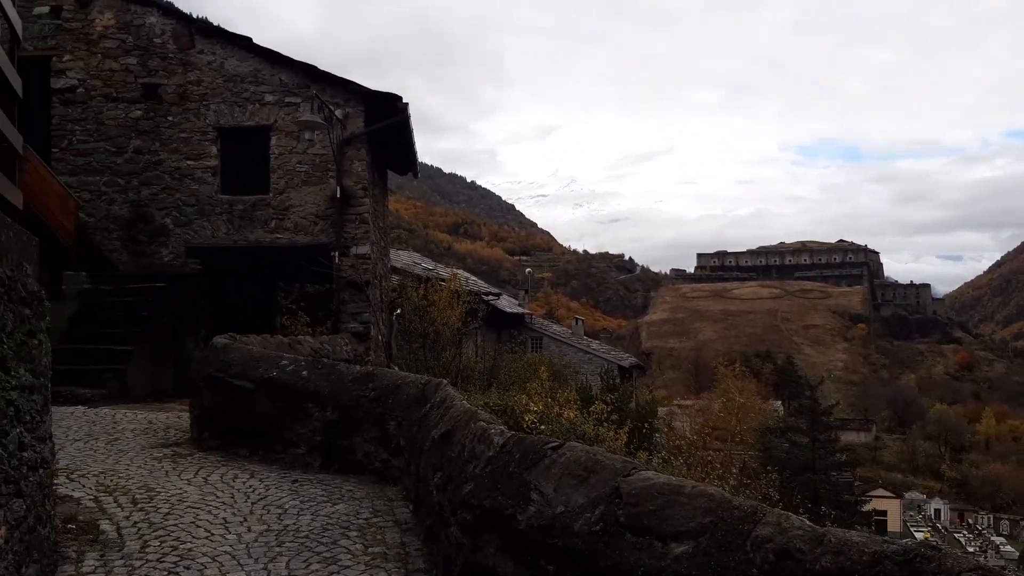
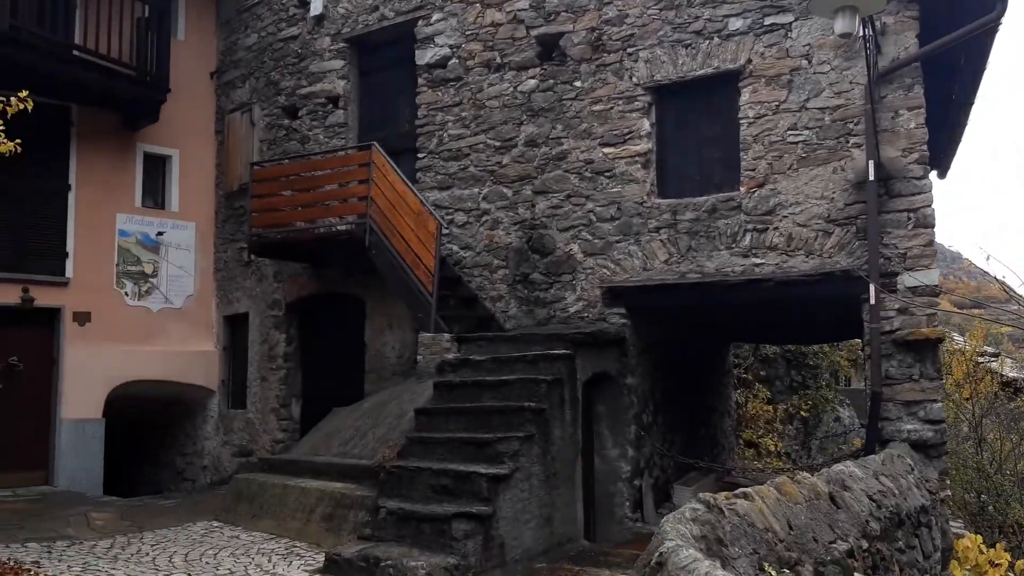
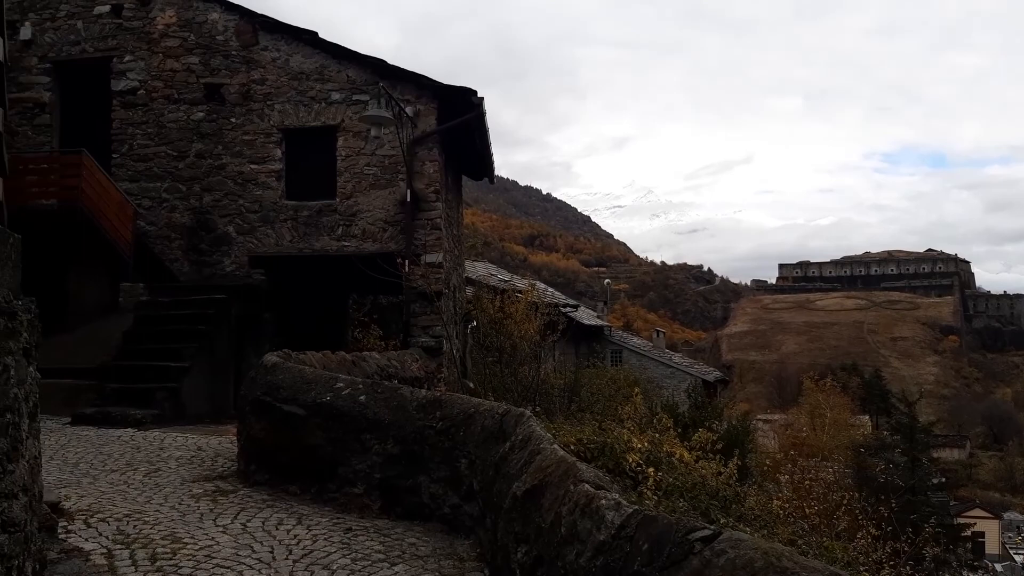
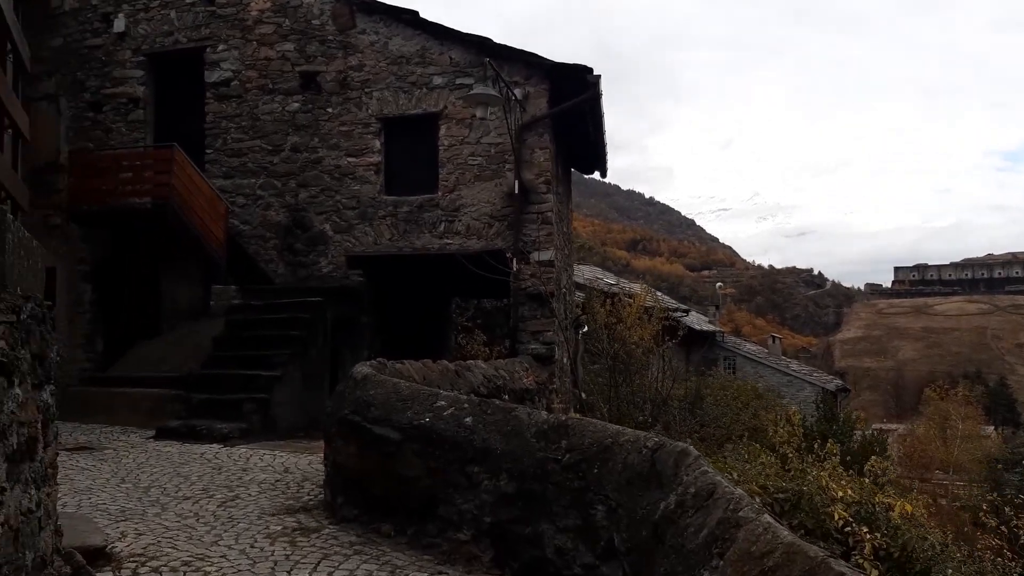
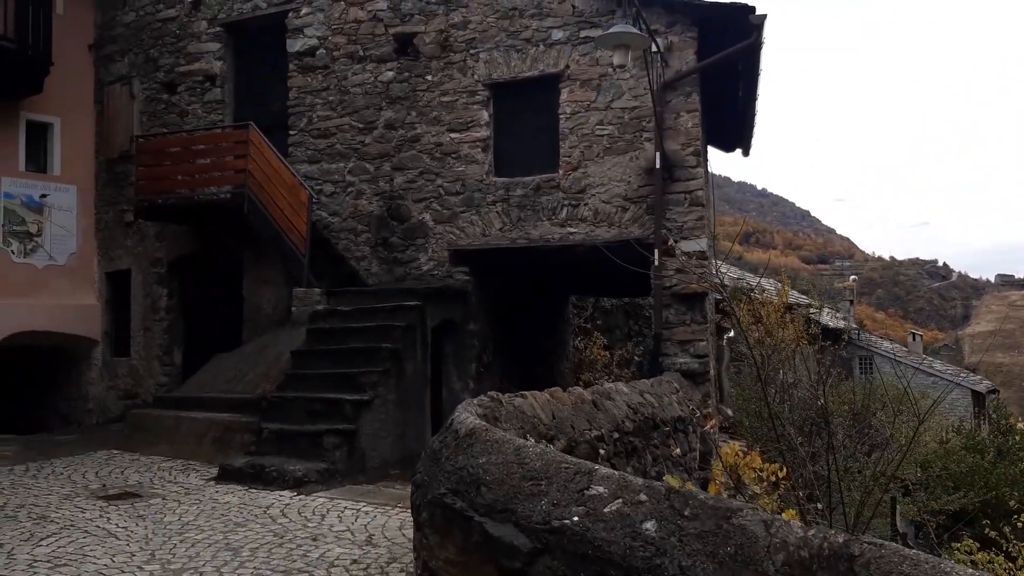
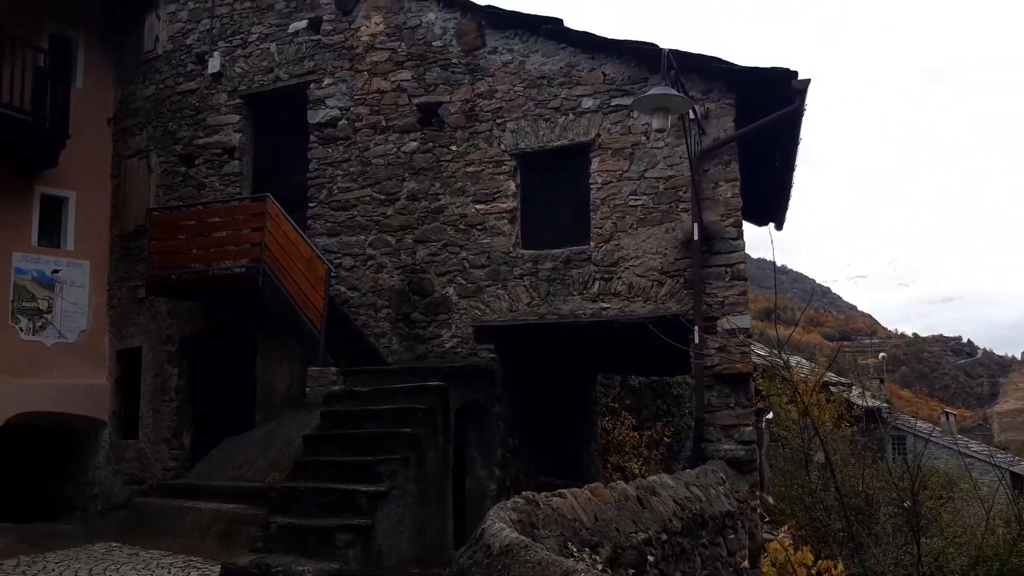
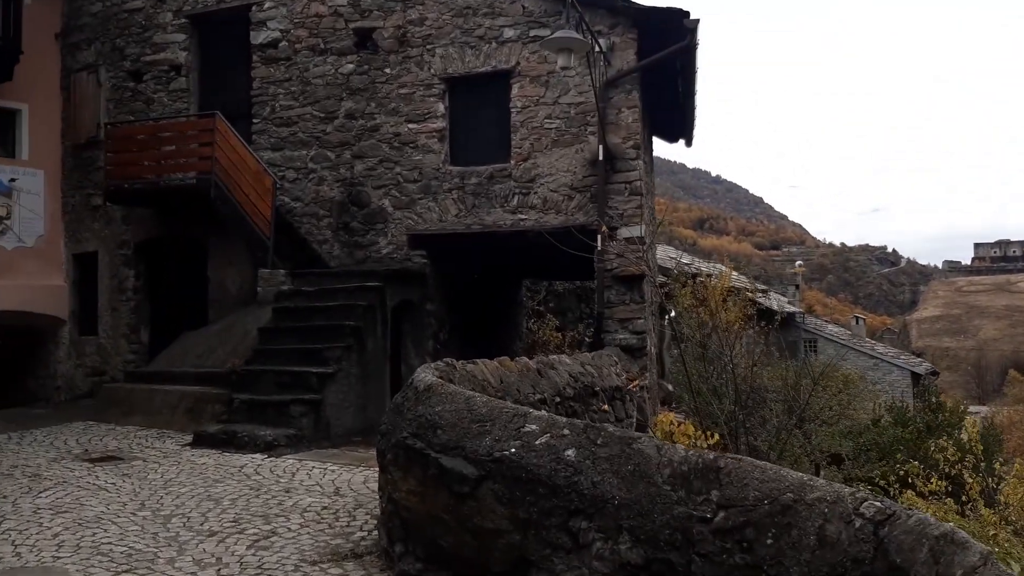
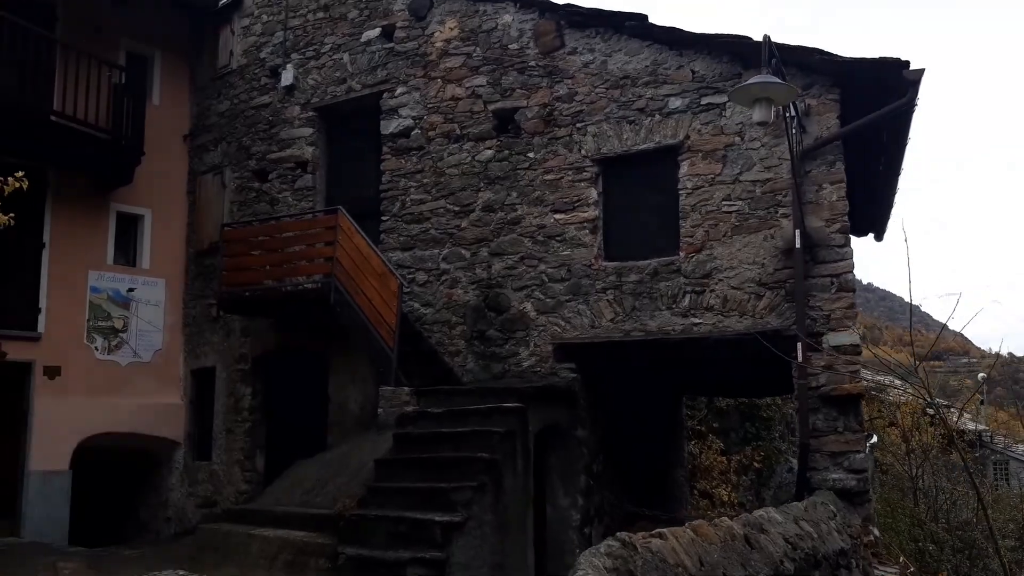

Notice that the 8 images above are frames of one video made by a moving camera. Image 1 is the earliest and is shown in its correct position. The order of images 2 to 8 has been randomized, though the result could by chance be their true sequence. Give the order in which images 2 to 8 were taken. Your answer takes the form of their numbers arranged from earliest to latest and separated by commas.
3, 4, 7, 5, 6, 8, 2
